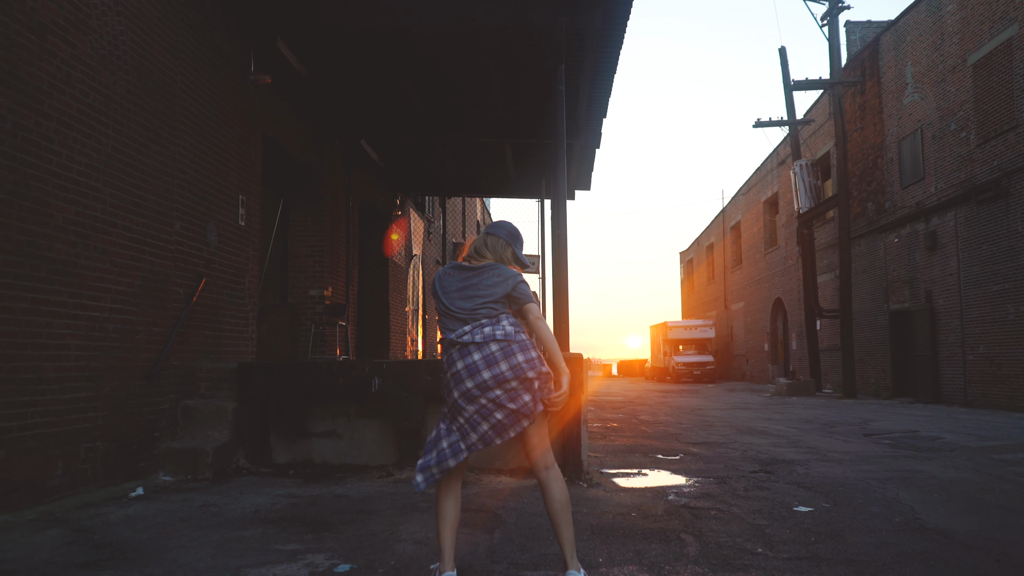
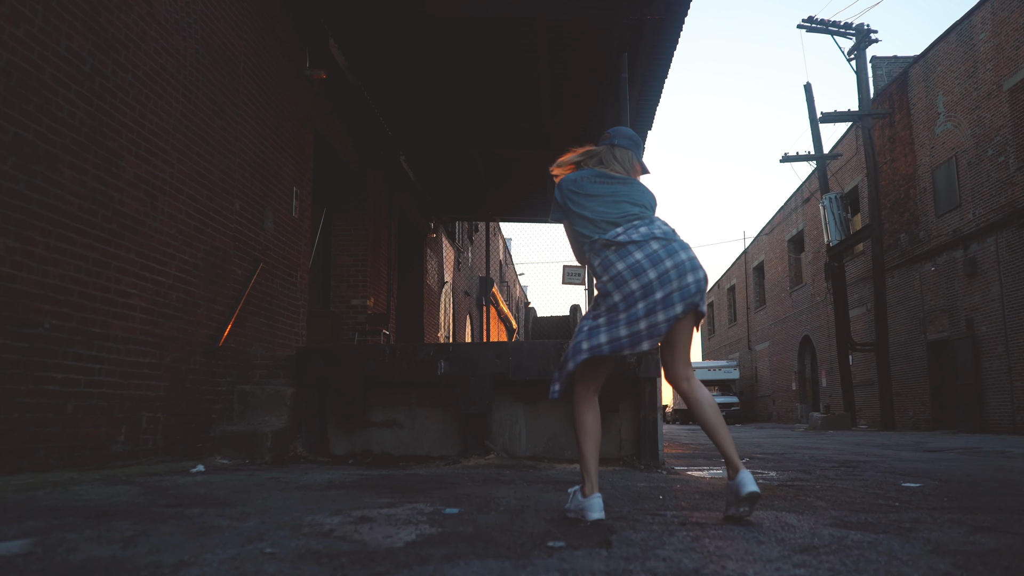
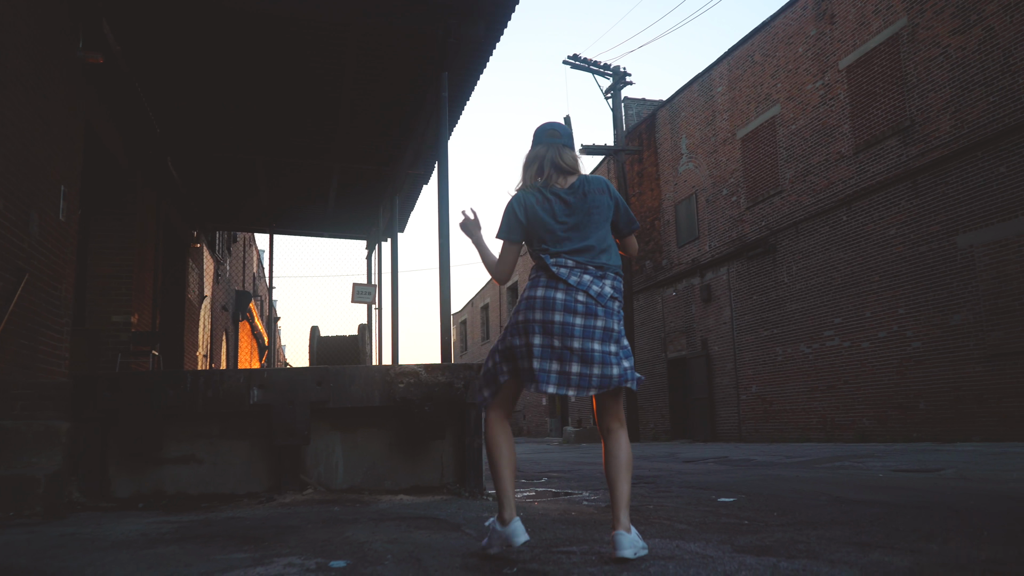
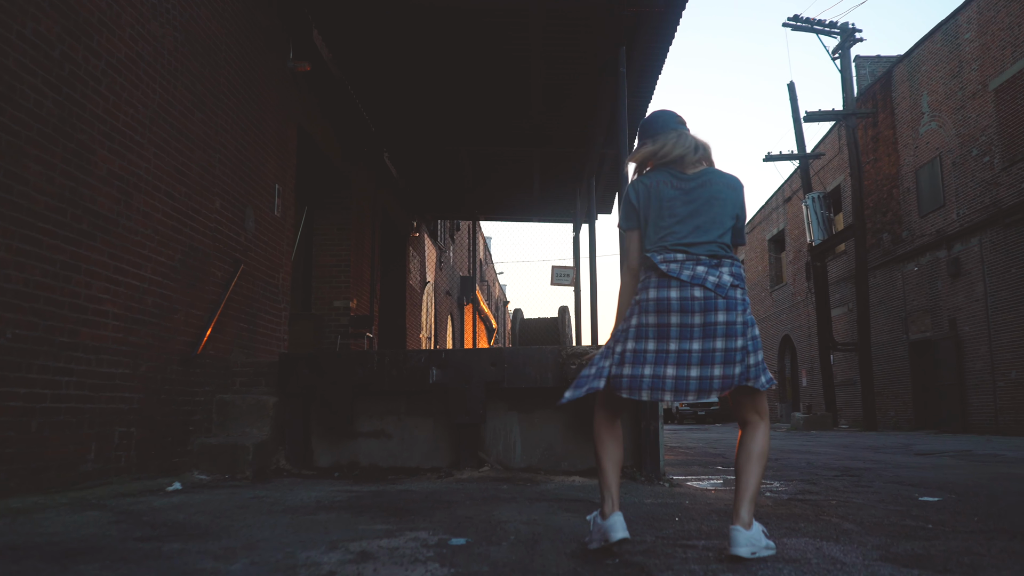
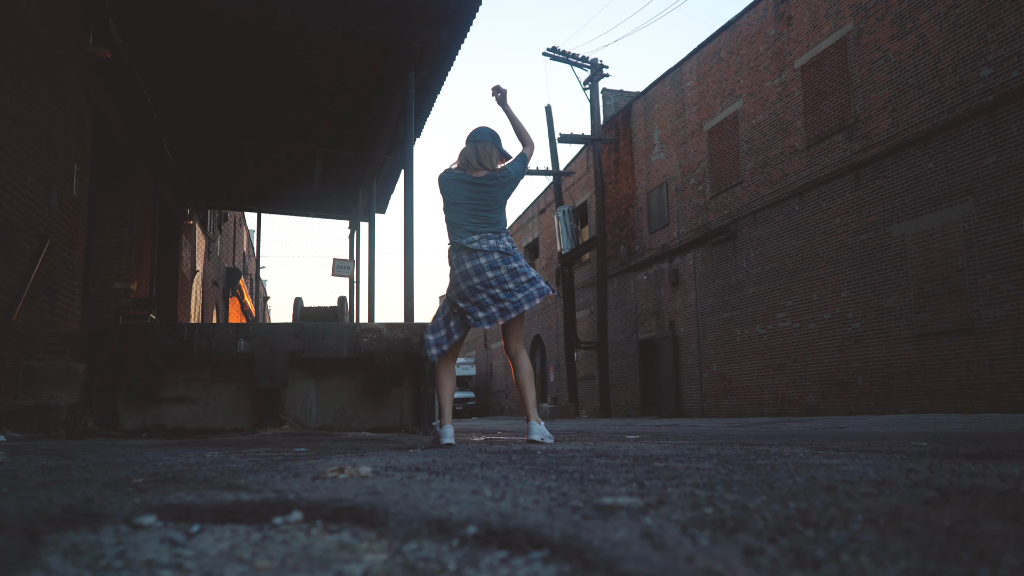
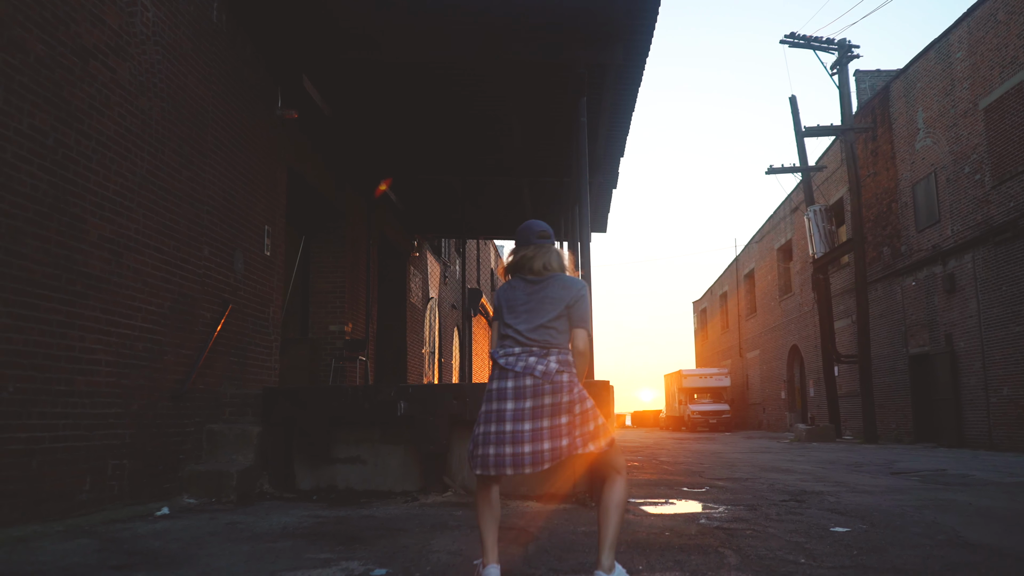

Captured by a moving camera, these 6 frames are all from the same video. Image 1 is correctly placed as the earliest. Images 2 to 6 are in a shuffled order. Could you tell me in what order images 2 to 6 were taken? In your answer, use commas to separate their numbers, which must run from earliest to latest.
6, 2, 4, 3, 5
